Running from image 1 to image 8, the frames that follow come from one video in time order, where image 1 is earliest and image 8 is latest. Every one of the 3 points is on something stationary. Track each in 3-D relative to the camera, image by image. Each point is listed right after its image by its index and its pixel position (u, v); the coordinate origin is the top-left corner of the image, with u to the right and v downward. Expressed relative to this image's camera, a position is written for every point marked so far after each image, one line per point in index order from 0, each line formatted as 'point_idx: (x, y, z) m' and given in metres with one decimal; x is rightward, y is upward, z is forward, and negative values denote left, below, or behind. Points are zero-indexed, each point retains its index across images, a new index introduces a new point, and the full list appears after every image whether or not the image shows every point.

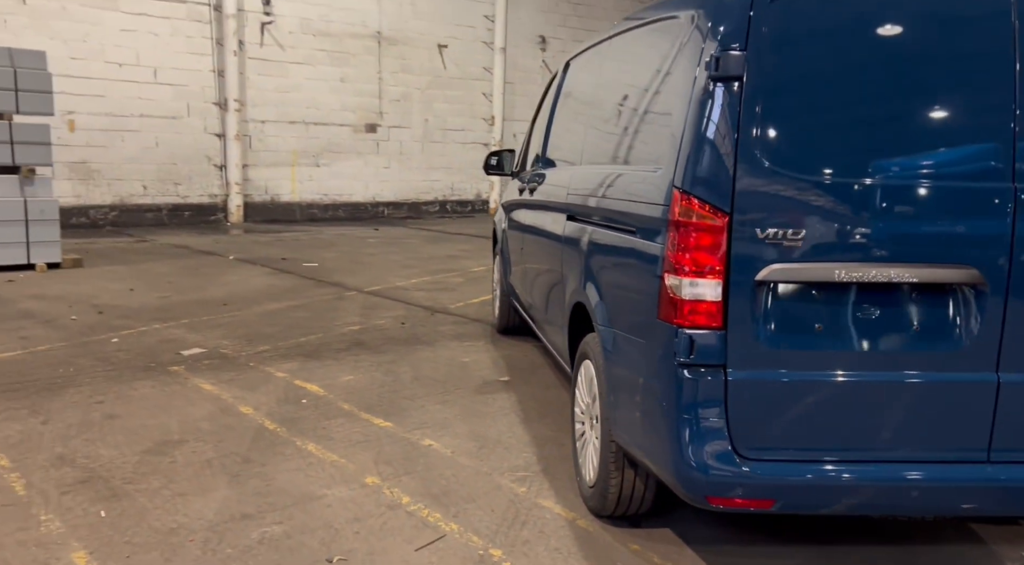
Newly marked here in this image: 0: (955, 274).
0: (+1.2, 0.0, +2.3) m
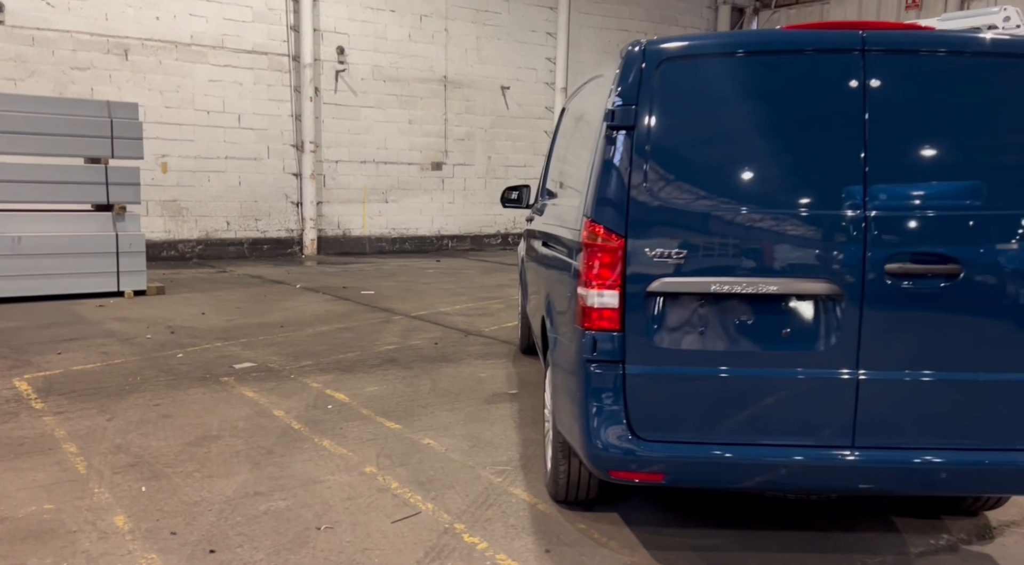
0: (+1.0, 0.0, +2.6) m
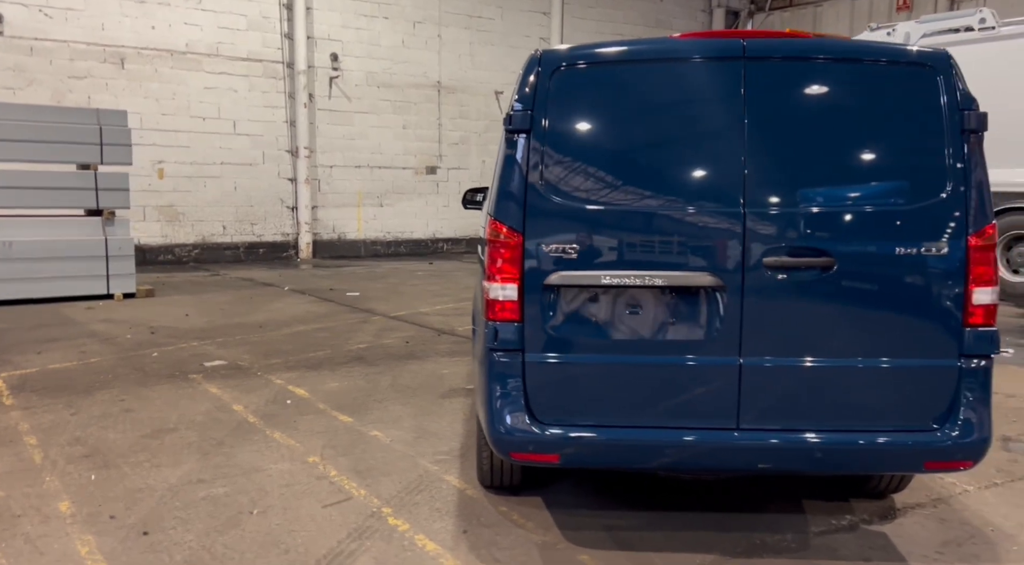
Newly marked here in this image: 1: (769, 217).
0: (+0.7, 0.0, +2.8) m
1: (+0.9, +0.2, +2.8) m
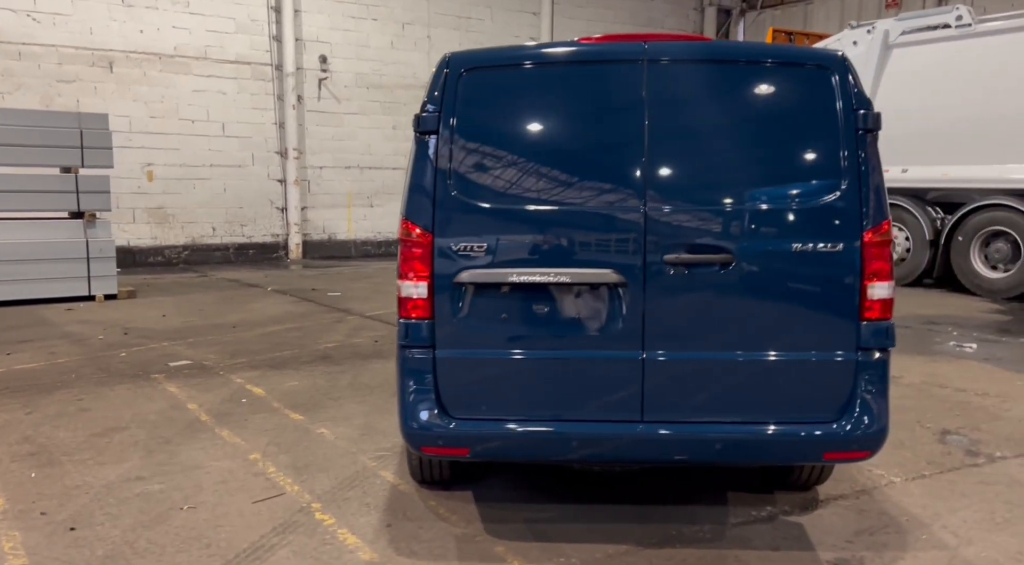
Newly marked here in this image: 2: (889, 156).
0: (+0.3, 0.0, +2.8) m
1: (+0.6, +0.3, +2.8) m
2: (+5.7, +1.9, +11.1) m
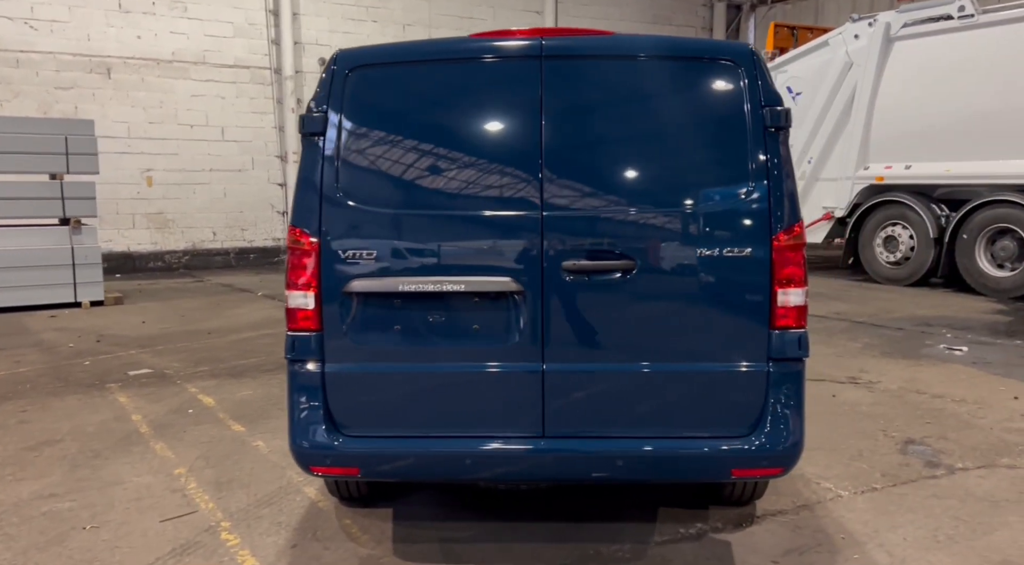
0: (-0.1, 0.0, +2.6) m
1: (+0.2, +0.2, +2.7) m
2: (+5.5, +1.9, +10.8) m
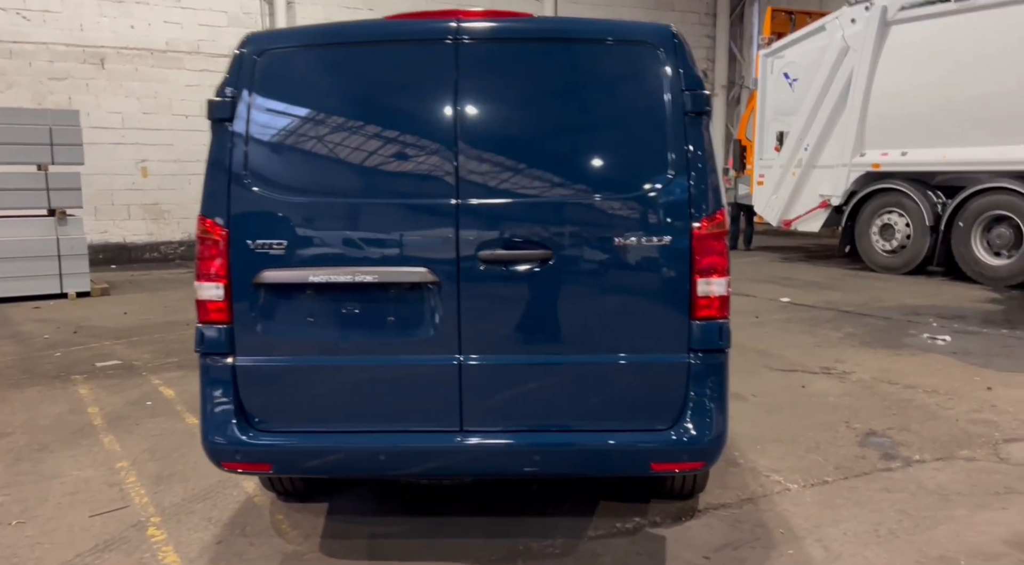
0: (-0.4, 0.0, +2.6) m
1: (-0.1, +0.3, +2.6) m
2: (+5.3, +2.0, +10.6) m
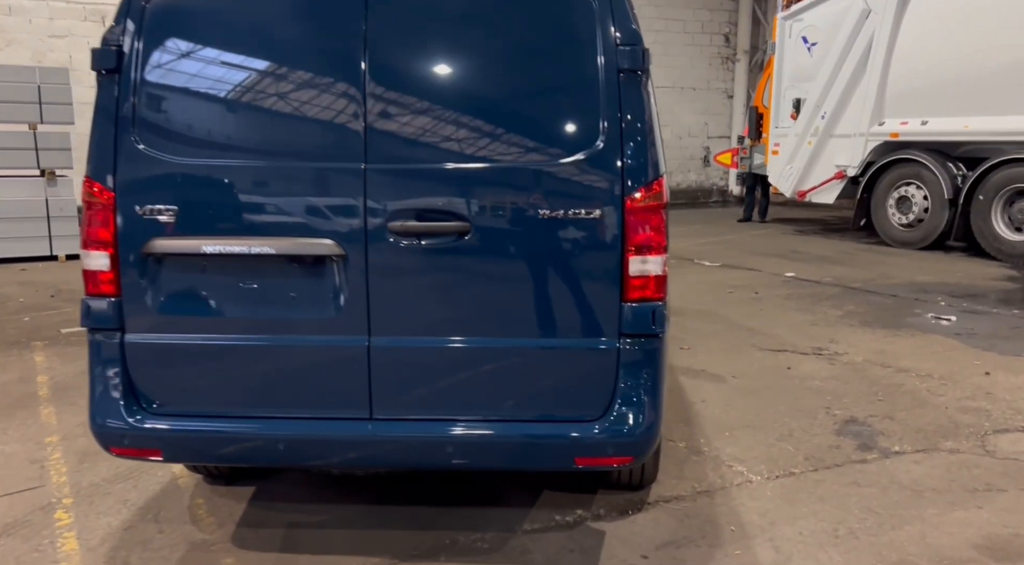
0: (-0.6, +0.1, +2.3) m
1: (-0.4, +0.3, +2.3) m
2: (+5.3, +2.4, +10.1) m
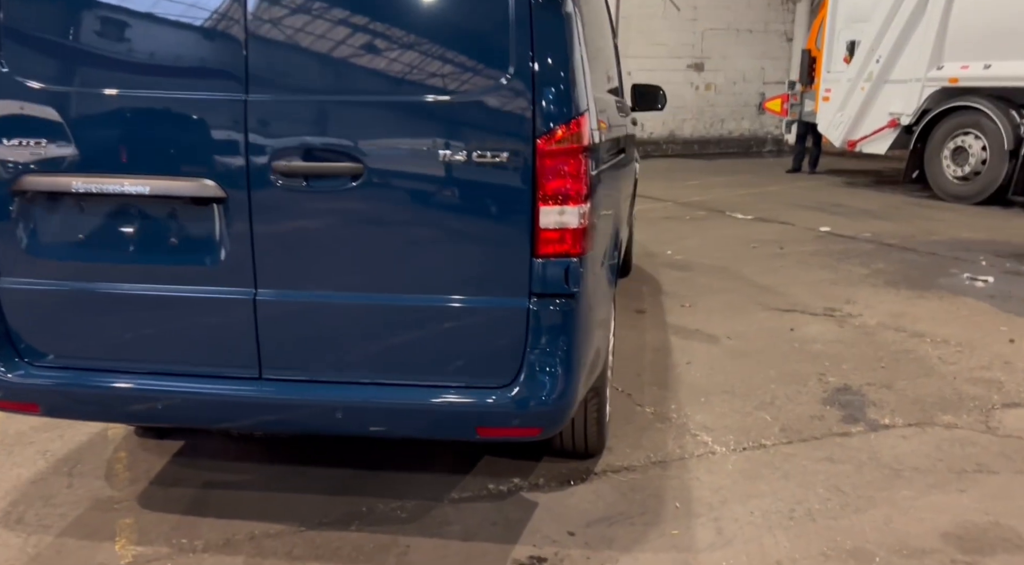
0: (-0.9, +0.3, +2.1) m
1: (-0.6, +0.5, +2.1) m
2: (+5.6, +2.9, +9.3) m
